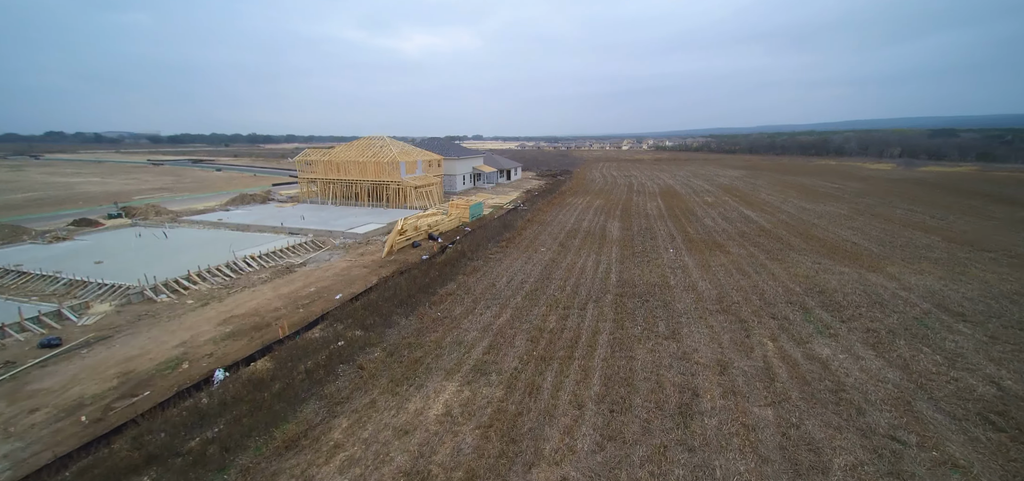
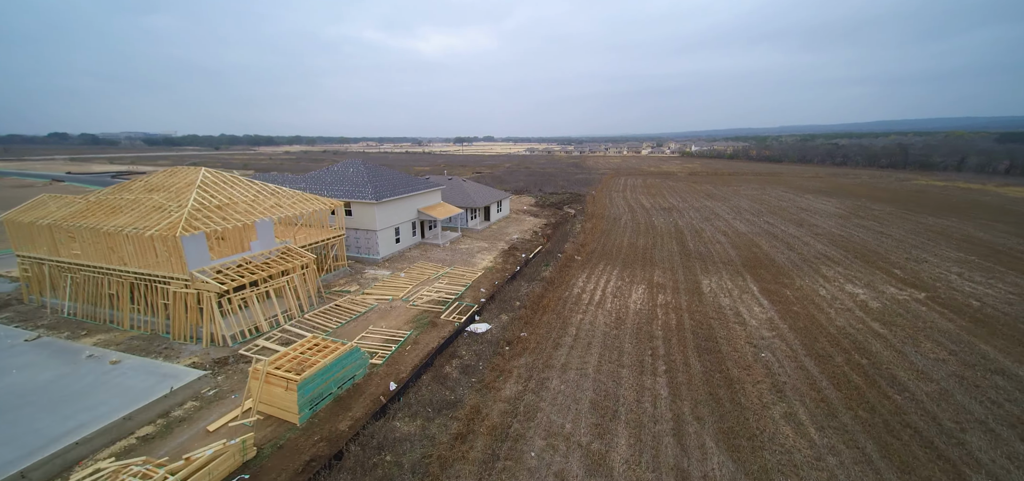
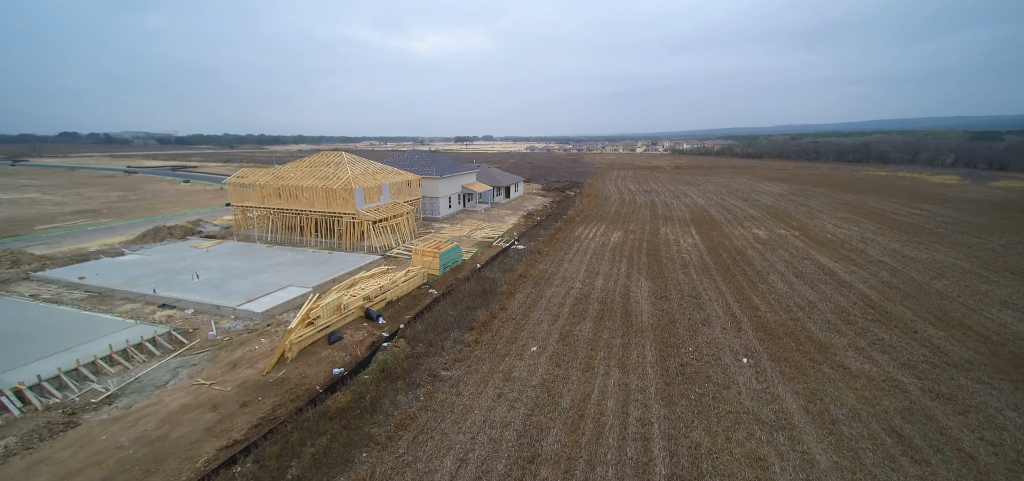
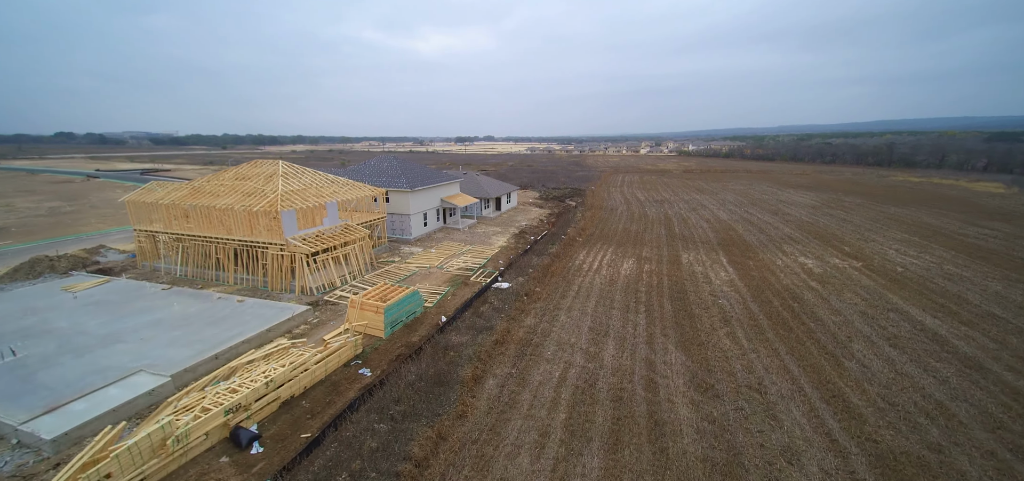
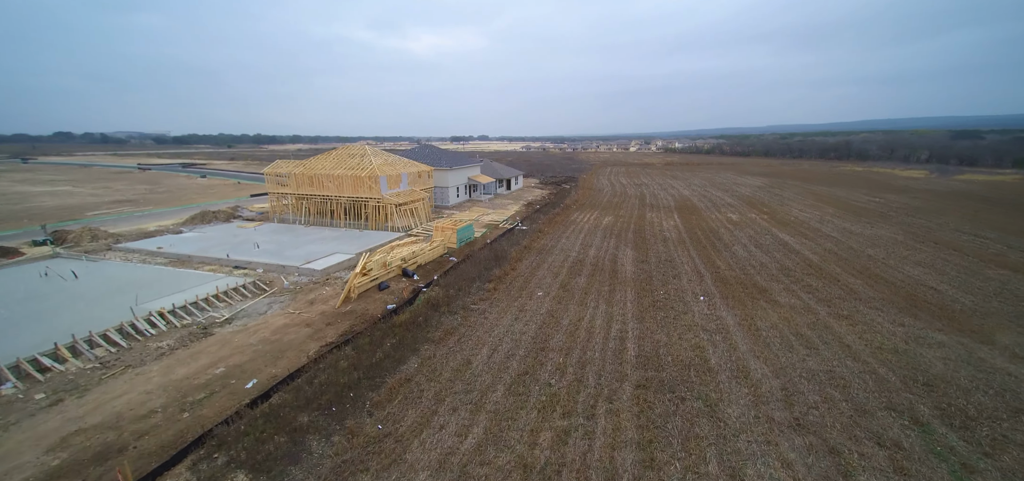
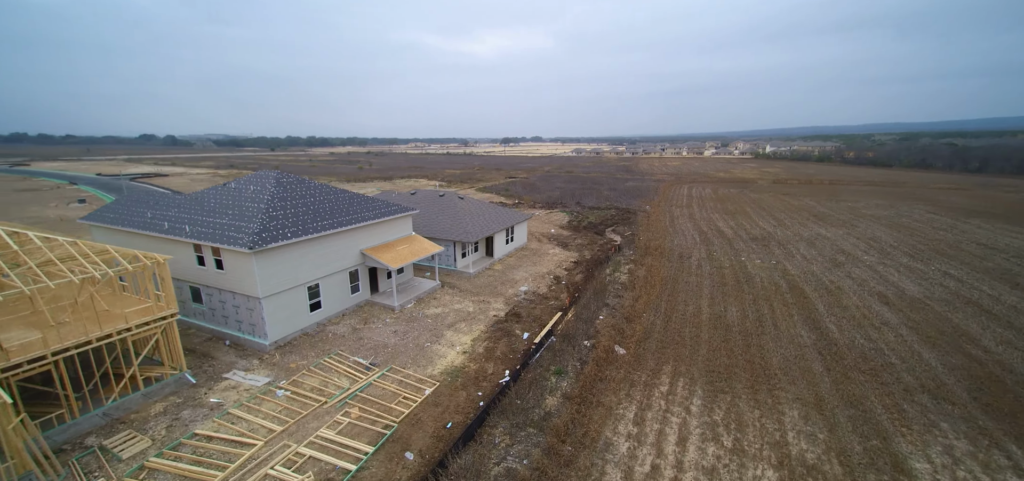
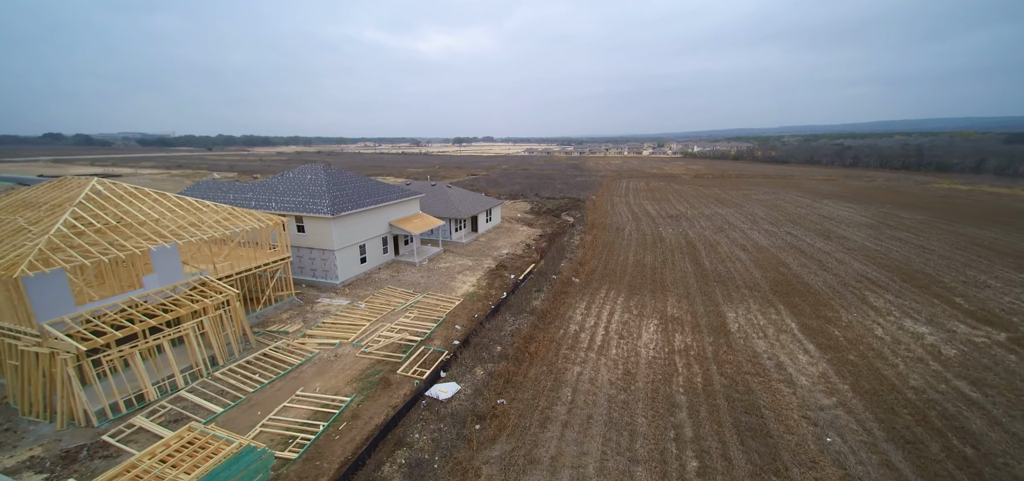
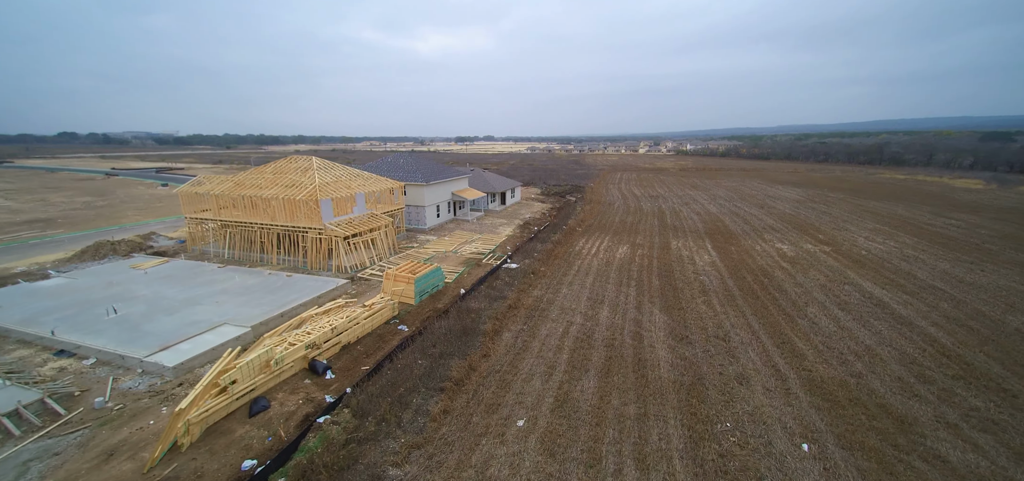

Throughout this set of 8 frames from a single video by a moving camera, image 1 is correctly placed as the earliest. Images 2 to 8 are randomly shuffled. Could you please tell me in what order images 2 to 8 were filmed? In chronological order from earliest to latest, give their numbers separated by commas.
5, 3, 8, 4, 2, 7, 6
